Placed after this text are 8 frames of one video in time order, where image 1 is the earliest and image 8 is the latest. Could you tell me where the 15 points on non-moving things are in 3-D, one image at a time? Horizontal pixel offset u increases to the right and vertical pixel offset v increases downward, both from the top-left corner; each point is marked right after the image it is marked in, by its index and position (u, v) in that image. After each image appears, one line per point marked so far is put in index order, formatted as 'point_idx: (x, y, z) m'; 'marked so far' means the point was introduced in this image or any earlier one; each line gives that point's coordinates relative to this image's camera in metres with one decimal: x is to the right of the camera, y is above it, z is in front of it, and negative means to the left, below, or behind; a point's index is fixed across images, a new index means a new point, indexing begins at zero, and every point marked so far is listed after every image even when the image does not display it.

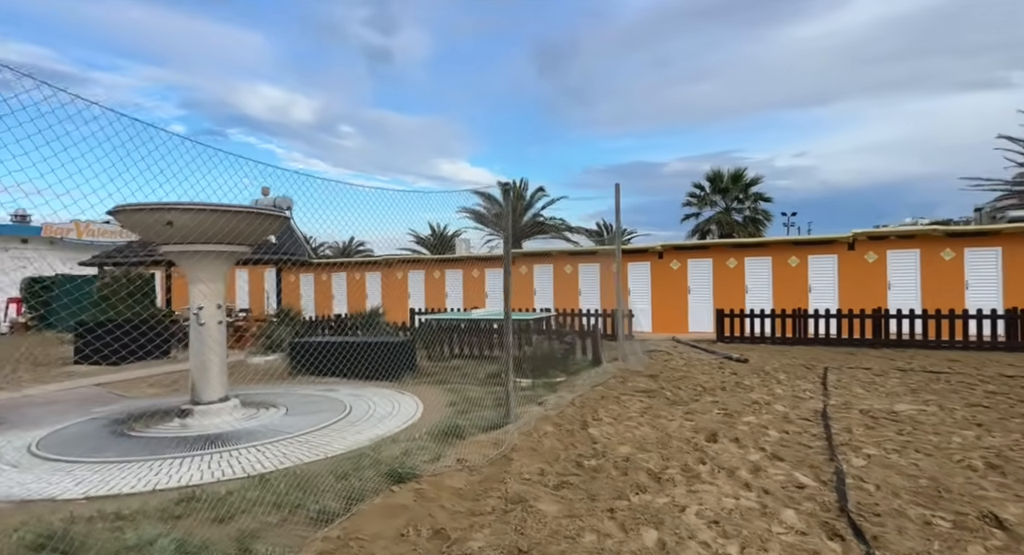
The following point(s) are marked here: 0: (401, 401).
0: (-1.9, -2.2, +7.9) m
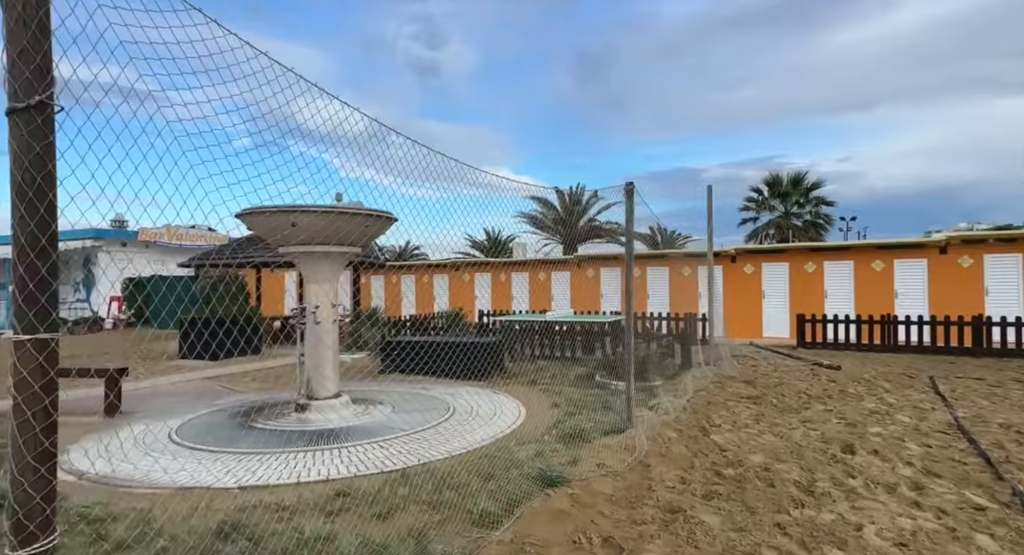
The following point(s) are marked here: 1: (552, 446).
0: (-0.3, -2.1, +7.8) m
1: (+0.5, -1.8, +4.9) m
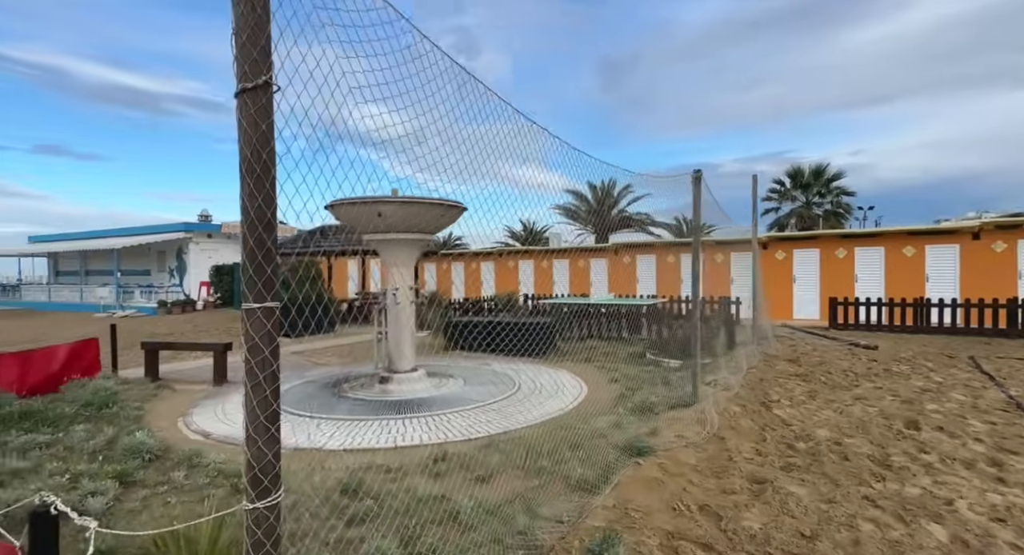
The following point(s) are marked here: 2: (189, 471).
0: (+0.7, -1.8, +8.0) m
1: (+1.3, -1.5, +5.1) m
2: (-2.8, -1.7, +4.1) m
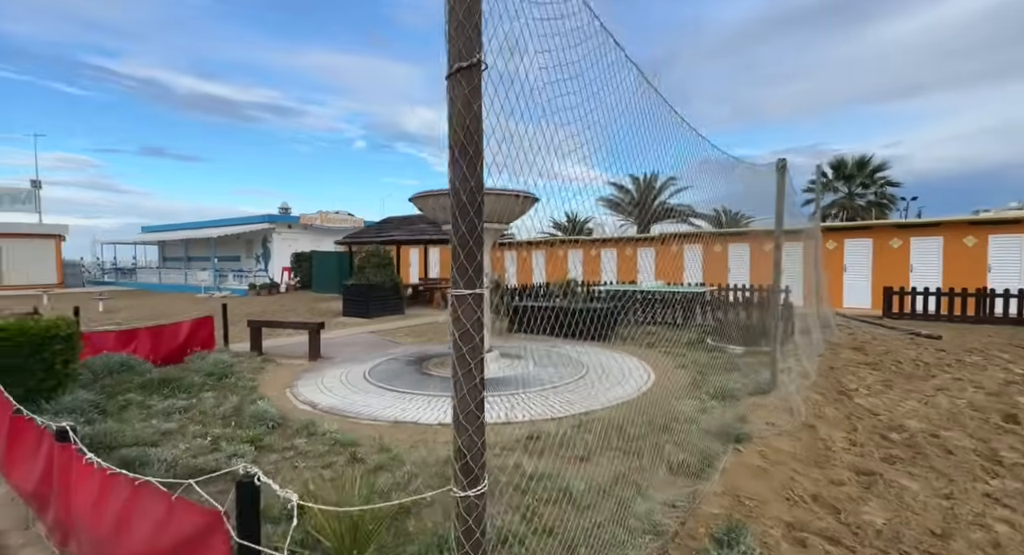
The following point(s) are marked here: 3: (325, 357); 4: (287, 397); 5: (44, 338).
0: (+1.9, -1.4, +8.0) m
1: (+2.2, -1.3, +5.0) m
2: (-1.9, -1.5, +4.5) m
3: (-3.5, -1.5, +8.8) m
4: (-3.0, -1.6, +6.2) m
5: (-4.9, -0.6, +5.0) m
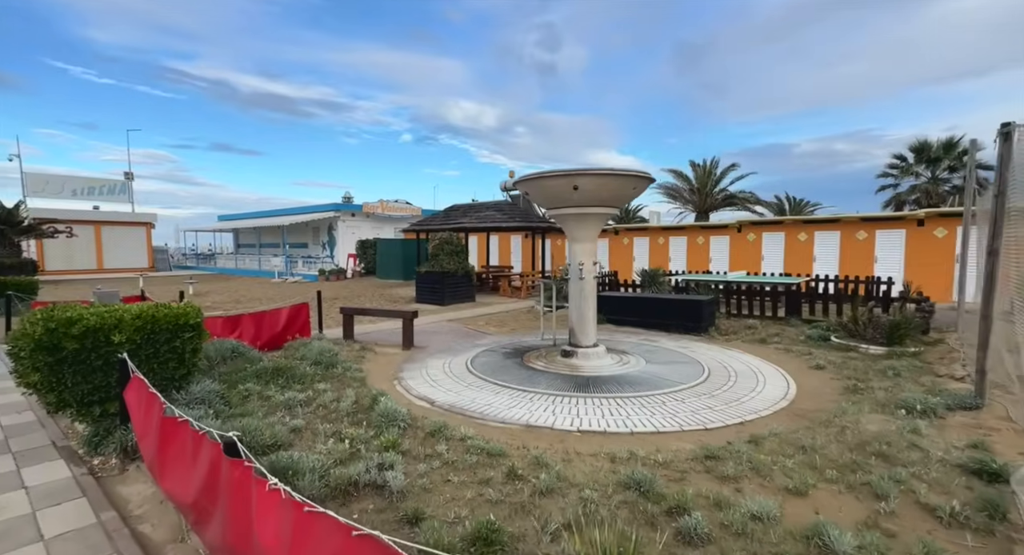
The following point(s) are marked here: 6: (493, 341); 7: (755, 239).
0: (+3.6, -1.2, +7.2) m
1: (+3.6, -1.3, +4.2) m
2: (-0.5, -1.5, +4.1) m
3: (-1.7, -1.2, +8.5) m
4: (-1.4, -1.4, +5.8) m
5: (-3.5, -0.5, +4.8) m
6: (-0.4, -1.2, +8.9) m
7: (+9.0, +1.4, +17.4) m
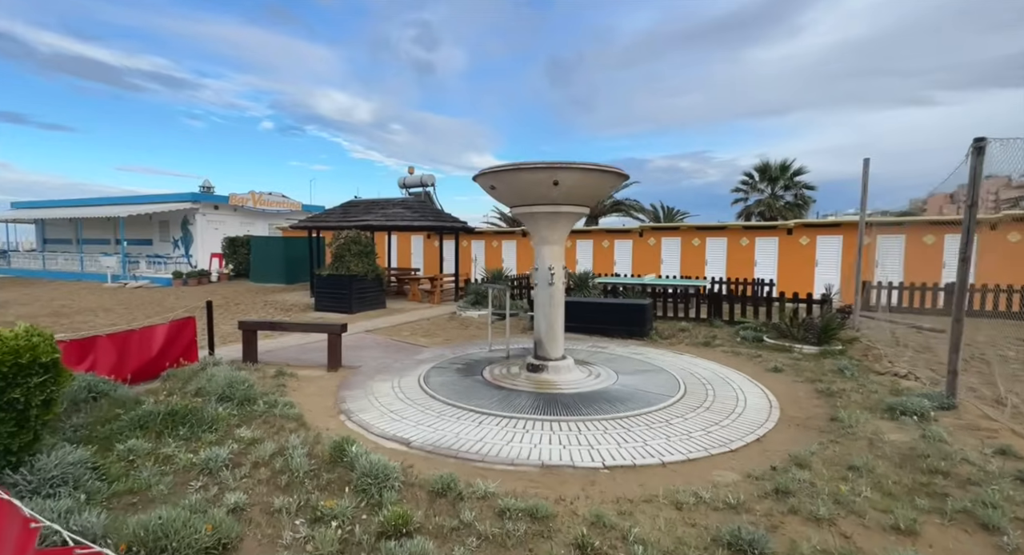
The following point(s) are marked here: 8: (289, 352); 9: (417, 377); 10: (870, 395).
0: (+3.0, -1.3, +7.2) m
1: (+3.7, -1.3, +4.3) m
2: (-0.2, -1.5, +3.1) m
3: (-2.4, -1.3, +7.1) m
4: (-1.5, -1.5, +4.6) m
5: (-3.3, -0.6, +3.1) m
6: (-1.3, -1.3, +7.8) m
7: (+5.6, +1.3, +18.4) m
8: (-3.7, -1.2, +7.9) m
9: (-1.3, -1.4, +6.5) m
10: (+4.2, -1.3, +5.4) m
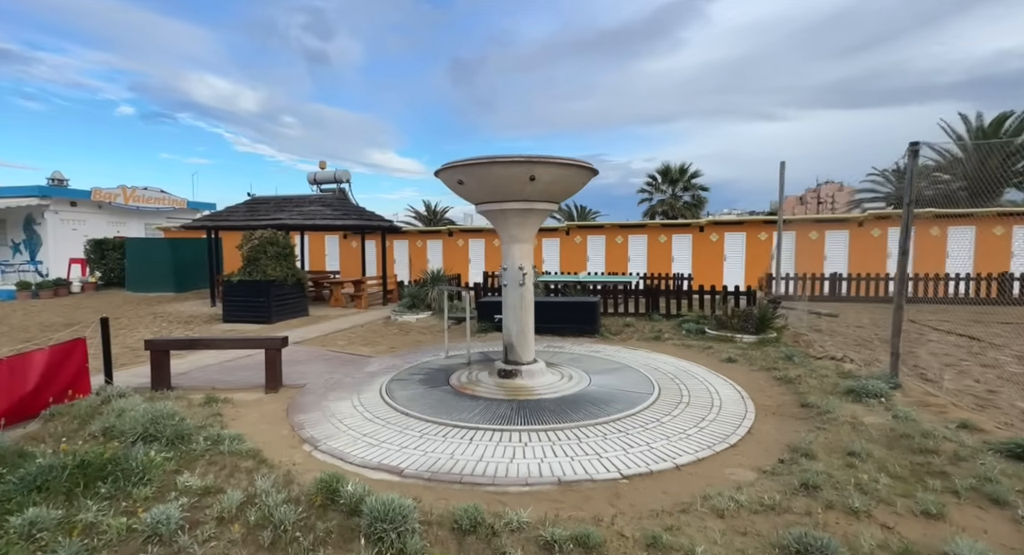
0: (+2.4, -1.3, +7.3) m
1: (+3.7, -1.3, +4.6) m
2: (0.0, -1.6, +2.7) m
3: (-2.9, -1.4, +6.2) m
4: (-1.5, -1.6, +3.9) m
5: (-2.9, -0.7, +2.1) m
6: (-1.9, -1.3, +7.1) m
7: (+2.8, +1.4, +18.9) m
8: (-4.3, -1.4, +6.8) m
9: (-1.7, -1.4, +5.8) m
10: (+3.9, -1.3, +5.9) m
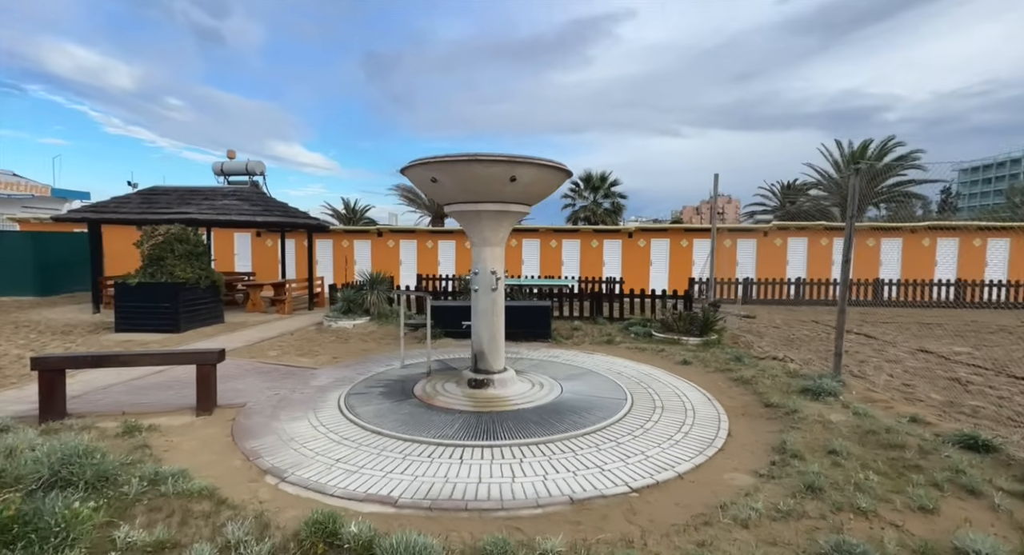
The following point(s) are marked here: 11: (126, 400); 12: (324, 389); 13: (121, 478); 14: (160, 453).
0: (+1.8, -1.3, +7.4) m
1: (+3.6, -1.3, +5.0) m
2: (+0.3, -1.6, +2.5) m
3: (-3.2, -1.5, +5.4) m
4: (-1.4, -1.6, +3.4) m
5: (-2.5, -0.7, +1.3) m
6: (-2.4, -1.4, +6.5) m
7: (+0.1, +1.3, +18.9) m
8: (-4.8, -1.4, +5.7) m
9: (-1.9, -1.5, +5.2) m
10: (+3.5, -1.3, +6.3) m
11: (-4.5, -1.4, +5.5) m
12: (-2.4, -1.4, +5.9) m
13: (-2.9, -1.5, +3.4) m
14: (-3.1, -1.5, +4.1) m
